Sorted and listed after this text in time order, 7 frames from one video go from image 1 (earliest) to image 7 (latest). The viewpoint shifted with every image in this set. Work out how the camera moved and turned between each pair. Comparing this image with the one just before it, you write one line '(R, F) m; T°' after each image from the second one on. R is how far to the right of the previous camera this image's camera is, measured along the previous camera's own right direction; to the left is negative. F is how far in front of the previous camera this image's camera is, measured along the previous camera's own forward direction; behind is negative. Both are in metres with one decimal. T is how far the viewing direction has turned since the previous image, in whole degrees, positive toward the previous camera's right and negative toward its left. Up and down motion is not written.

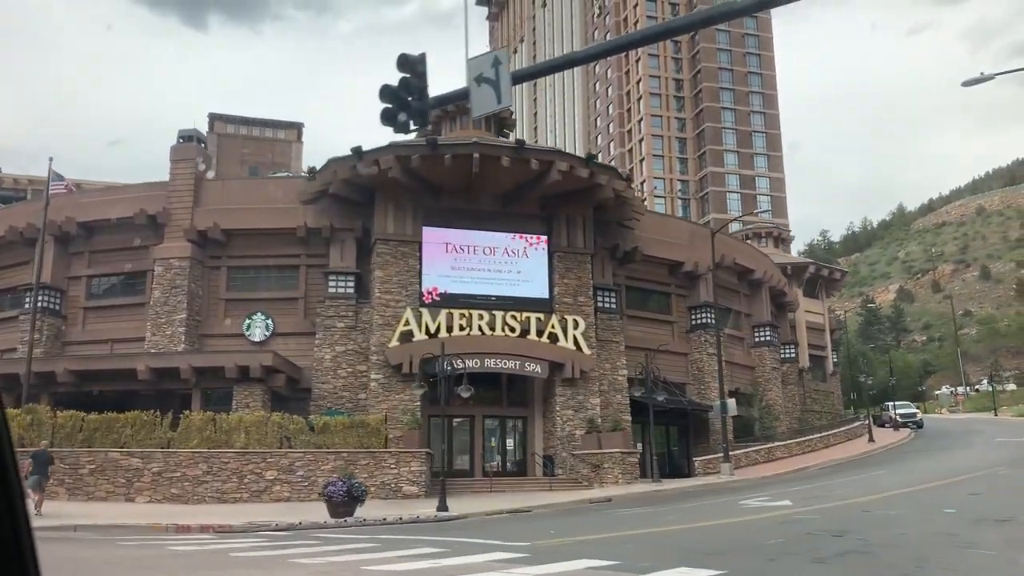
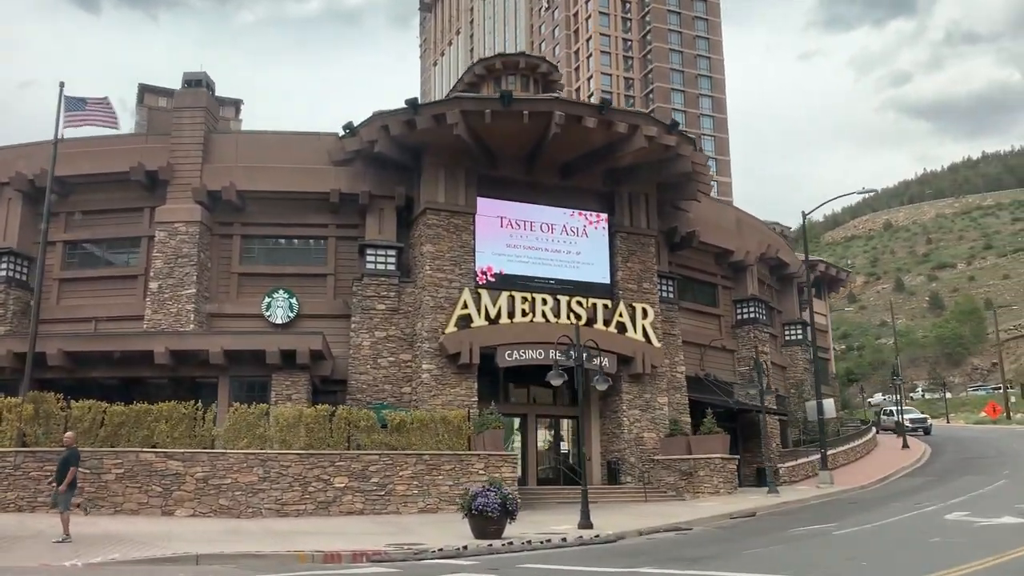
(-5.5, +4.4) m; +6°
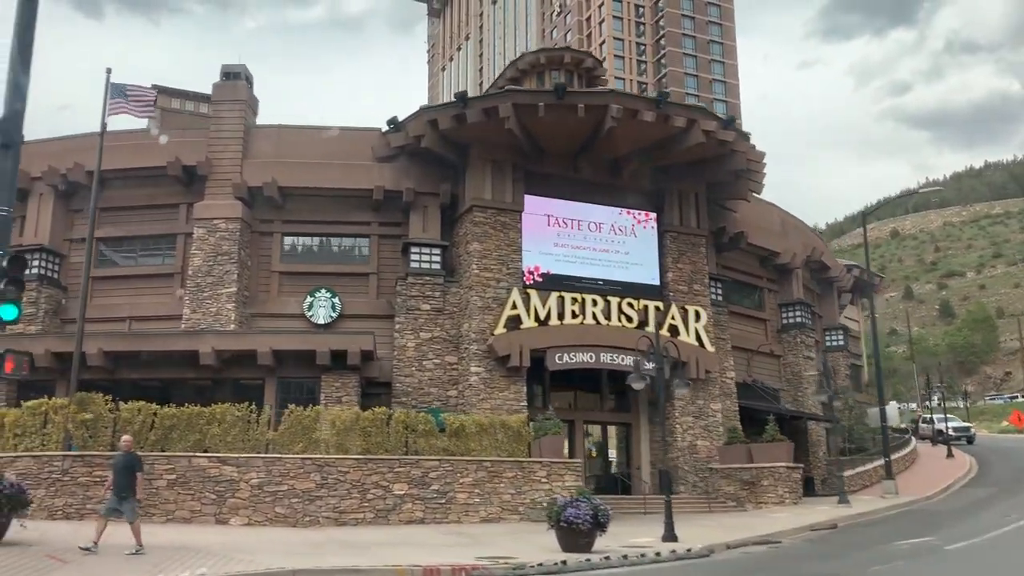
(-1.6, +1.0) m; 0°
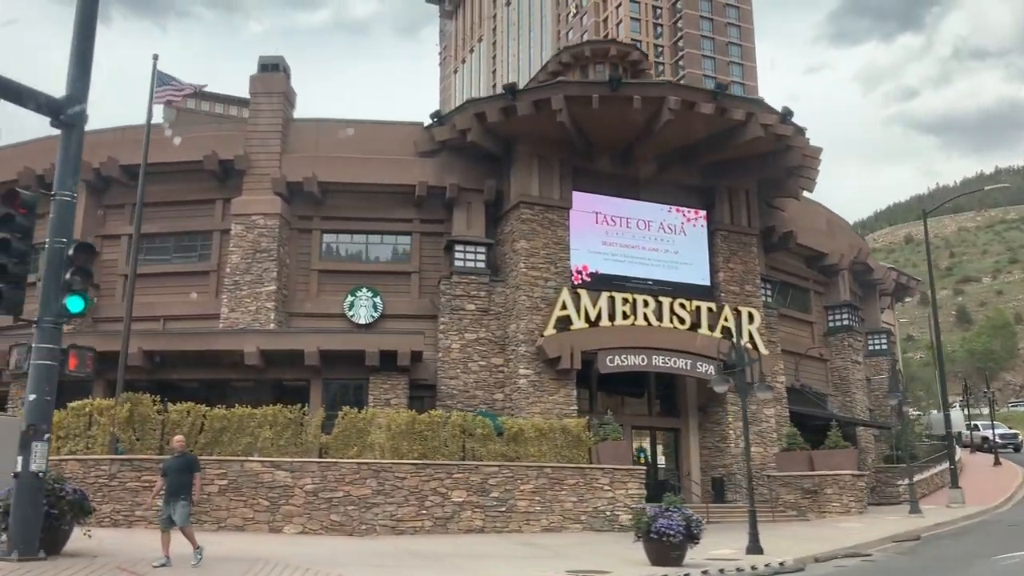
(-1.3, +1.0) m; 0°
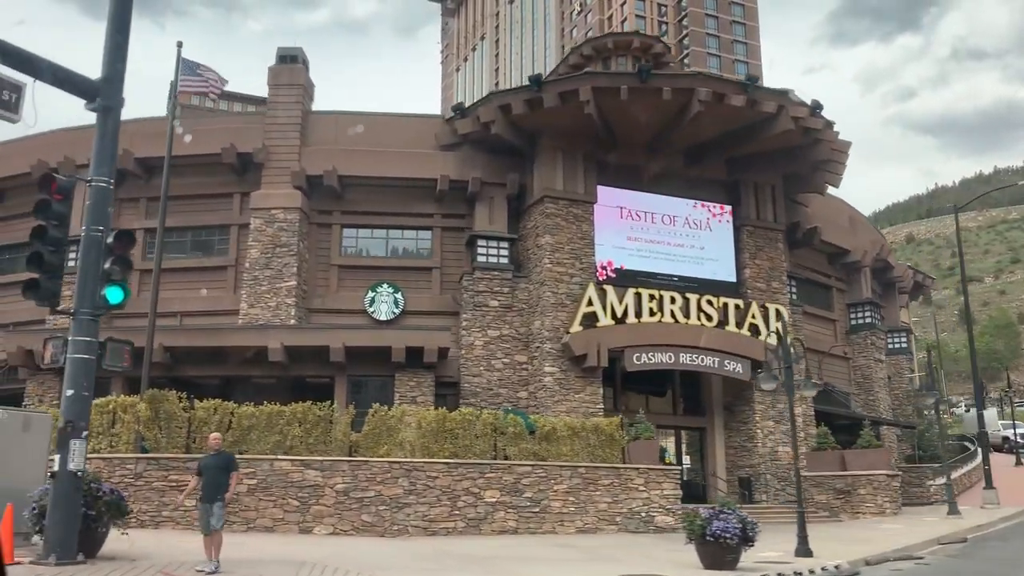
(-0.8, +0.5) m; 0°
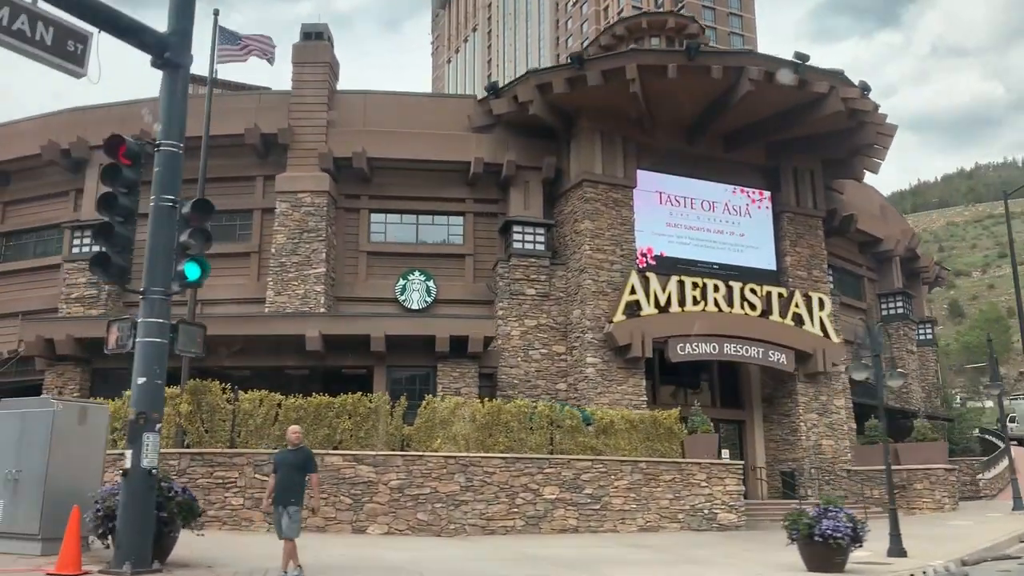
(-1.5, +1.1) m; +1°
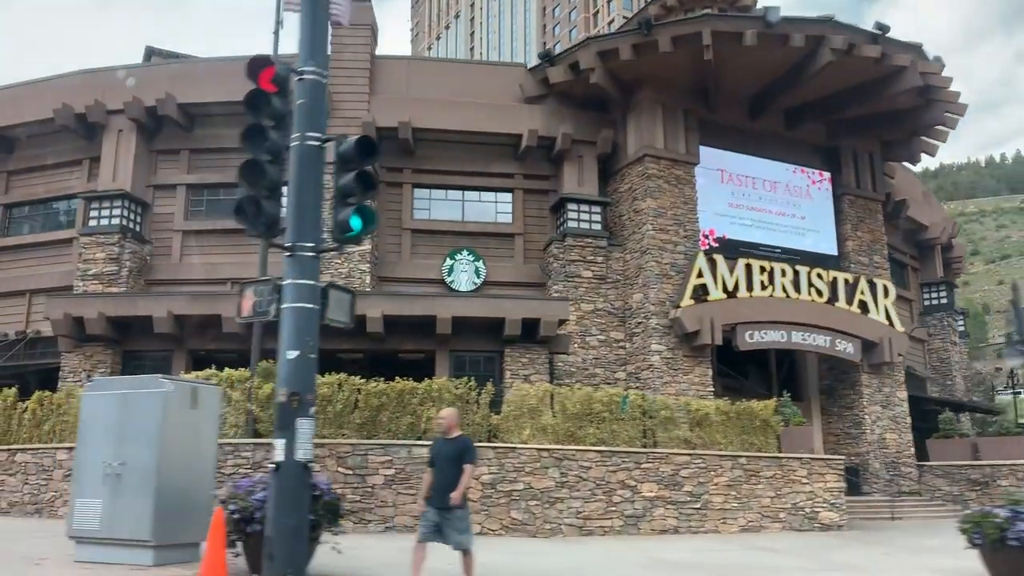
(-2.4, +1.7) m; +2°
